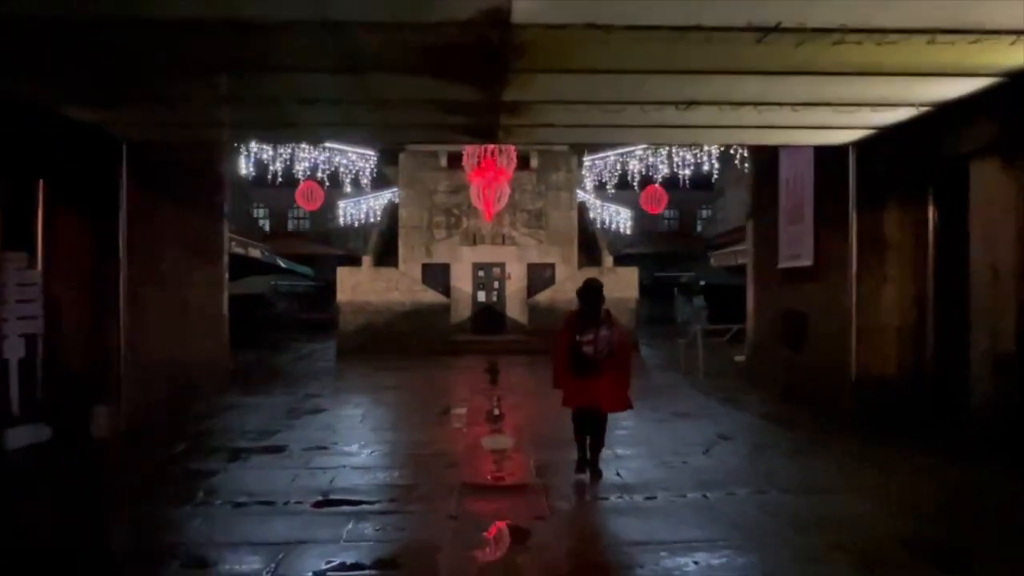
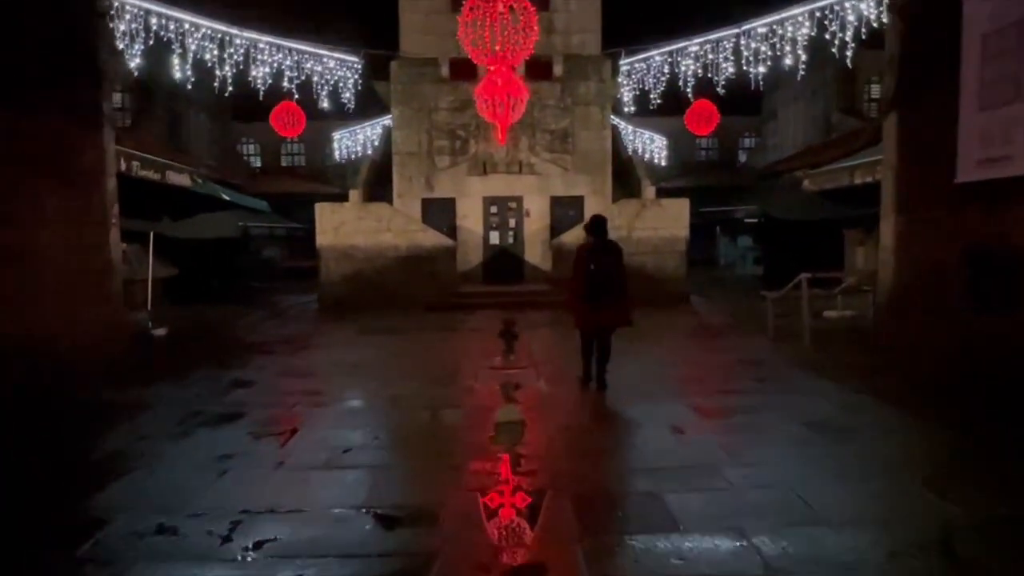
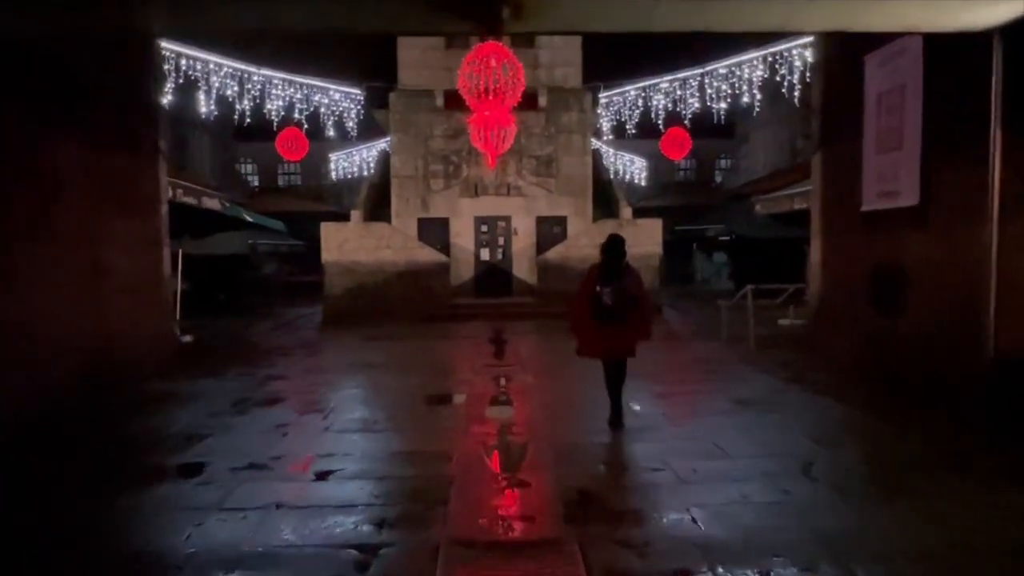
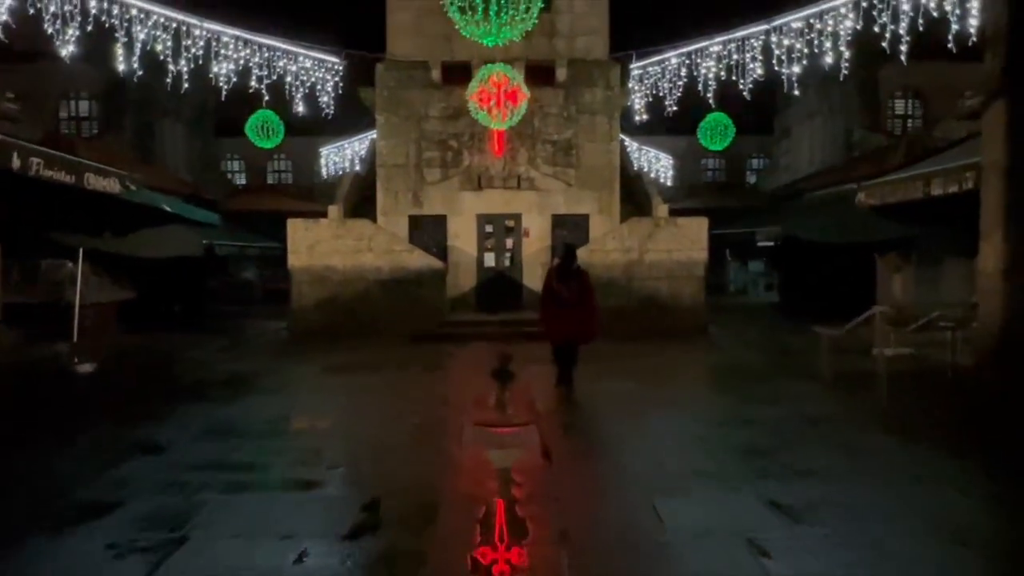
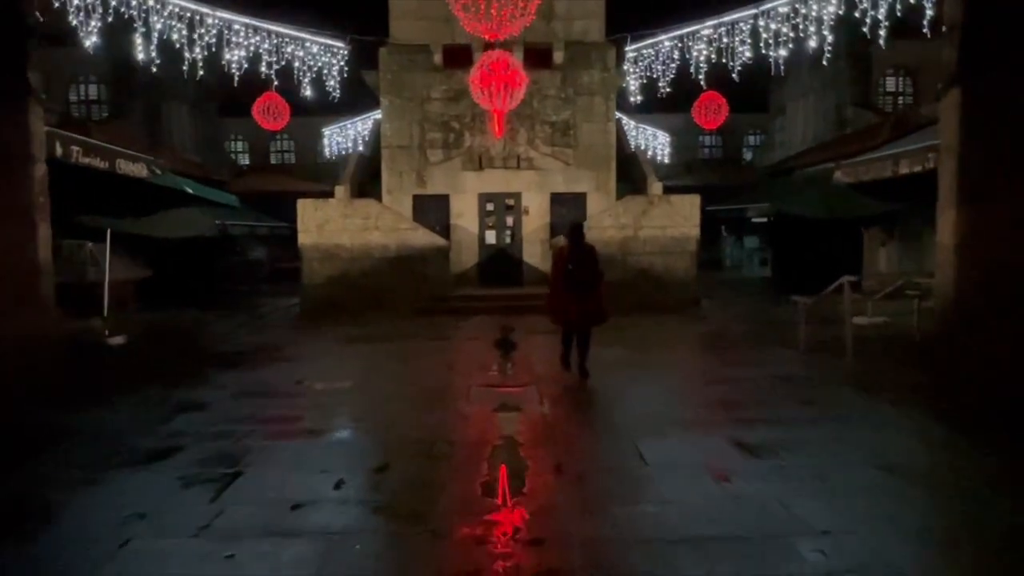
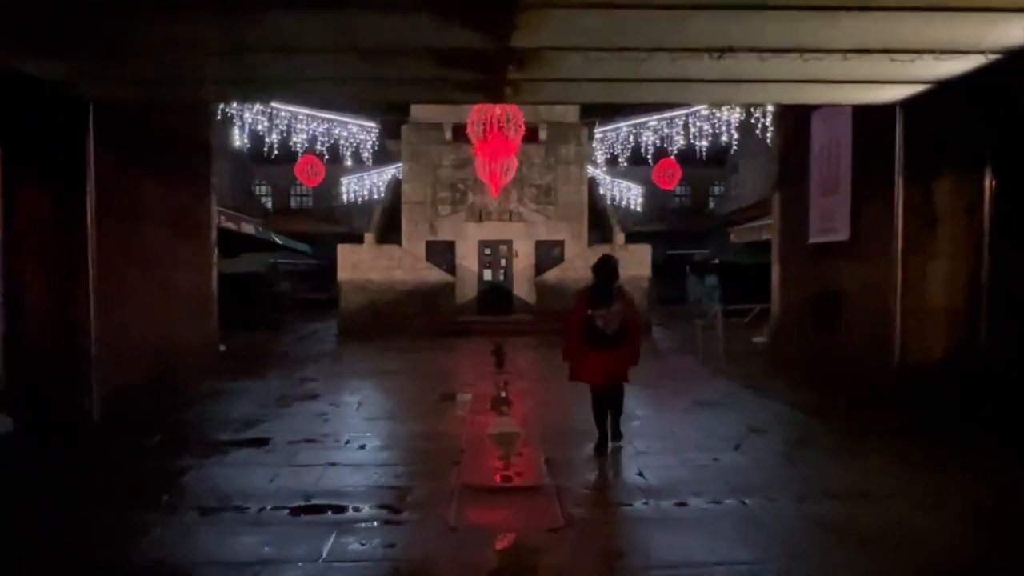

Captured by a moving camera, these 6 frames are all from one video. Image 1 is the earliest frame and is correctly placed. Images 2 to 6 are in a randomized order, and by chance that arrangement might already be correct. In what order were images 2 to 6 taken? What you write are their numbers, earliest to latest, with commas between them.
6, 3, 2, 5, 4
